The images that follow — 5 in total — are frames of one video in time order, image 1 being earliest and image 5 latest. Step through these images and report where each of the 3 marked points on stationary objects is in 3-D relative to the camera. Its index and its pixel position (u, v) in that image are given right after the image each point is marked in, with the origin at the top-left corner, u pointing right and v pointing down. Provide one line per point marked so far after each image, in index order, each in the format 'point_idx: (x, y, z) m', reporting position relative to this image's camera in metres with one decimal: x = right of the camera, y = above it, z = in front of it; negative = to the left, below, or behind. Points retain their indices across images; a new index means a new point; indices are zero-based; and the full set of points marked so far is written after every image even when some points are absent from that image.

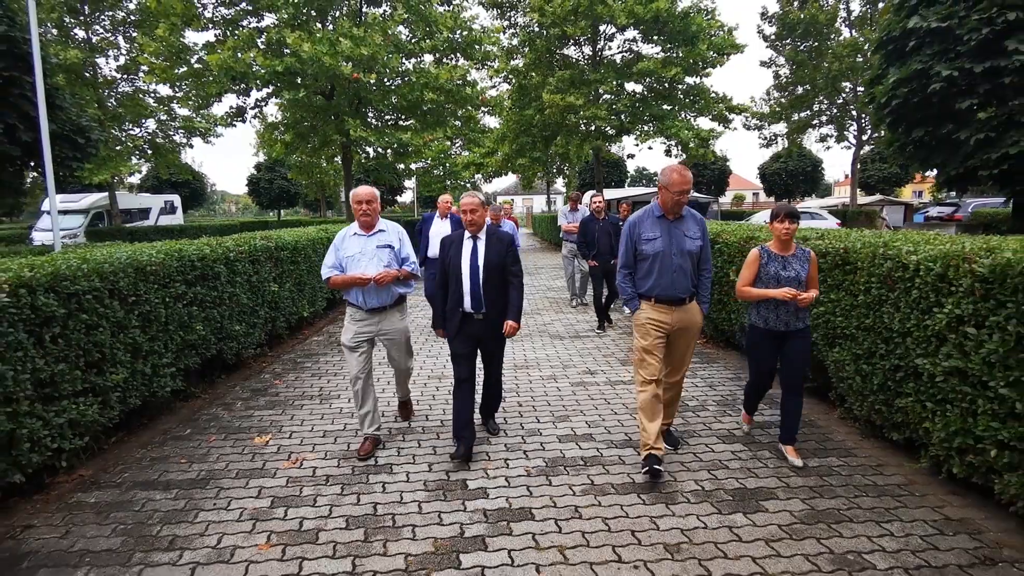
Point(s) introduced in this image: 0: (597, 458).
0: (+0.6, -1.2, +4.0) m
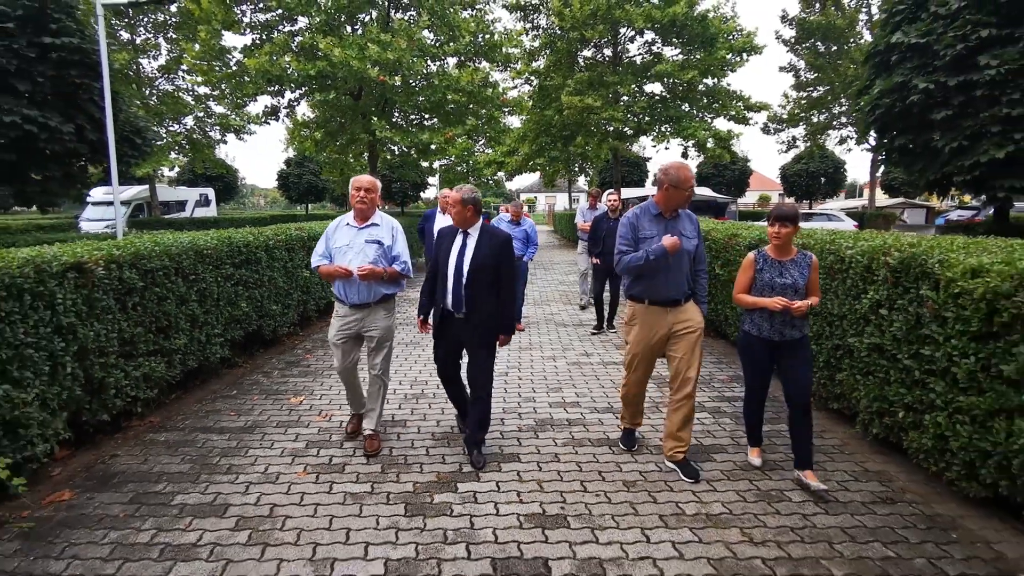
0: (+0.6, -1.1, +4.7) m
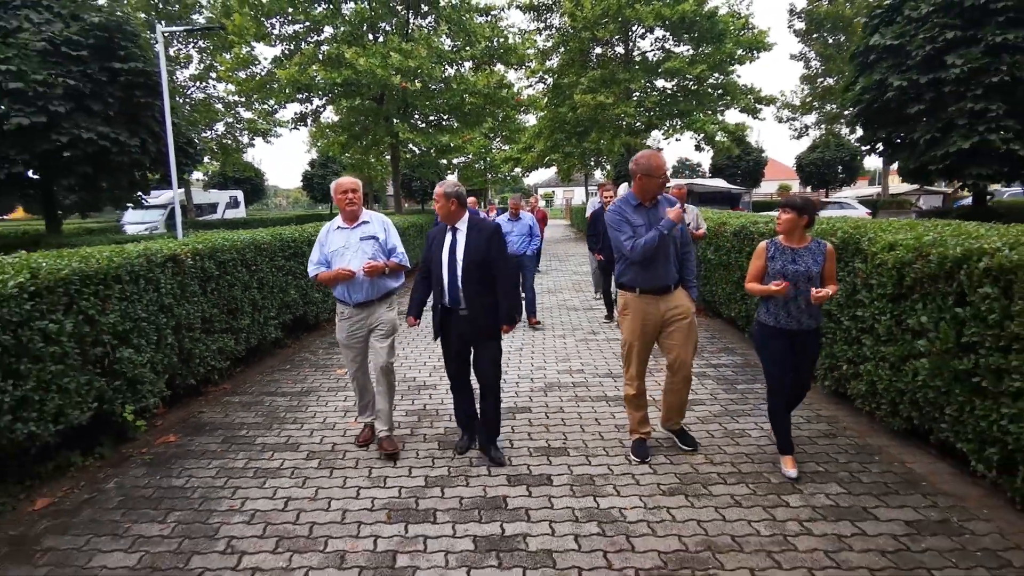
0: (+0.7, -0.9, +5.5) m
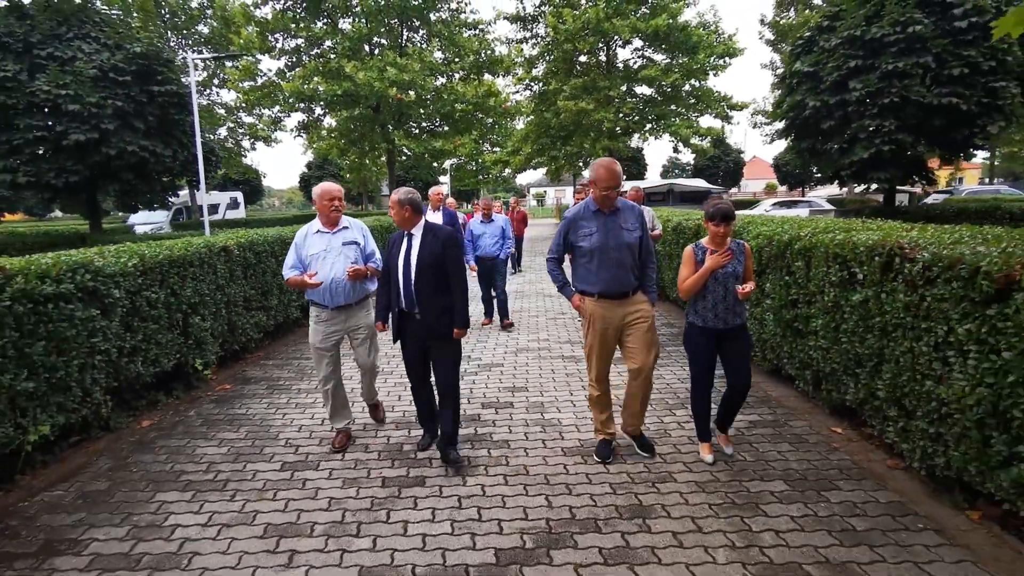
0: (+0.4, -0.7, +6.9) m
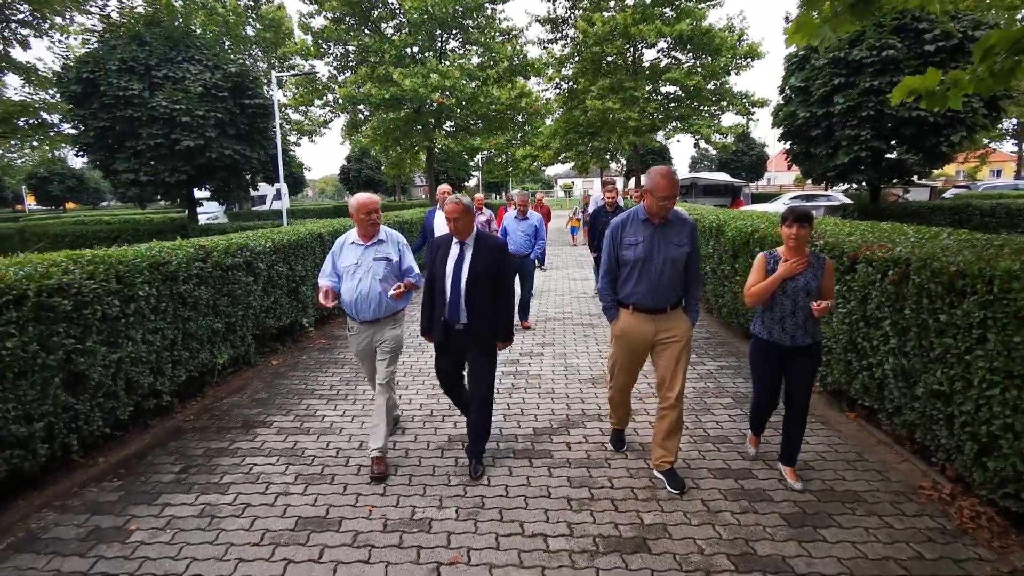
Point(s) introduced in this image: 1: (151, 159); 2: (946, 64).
0: (+0.9, -0.4, +8.5) m
1: (-7.5, +2.7, +11.7) m
2: (+7.0, +3.6, +9.0) m
